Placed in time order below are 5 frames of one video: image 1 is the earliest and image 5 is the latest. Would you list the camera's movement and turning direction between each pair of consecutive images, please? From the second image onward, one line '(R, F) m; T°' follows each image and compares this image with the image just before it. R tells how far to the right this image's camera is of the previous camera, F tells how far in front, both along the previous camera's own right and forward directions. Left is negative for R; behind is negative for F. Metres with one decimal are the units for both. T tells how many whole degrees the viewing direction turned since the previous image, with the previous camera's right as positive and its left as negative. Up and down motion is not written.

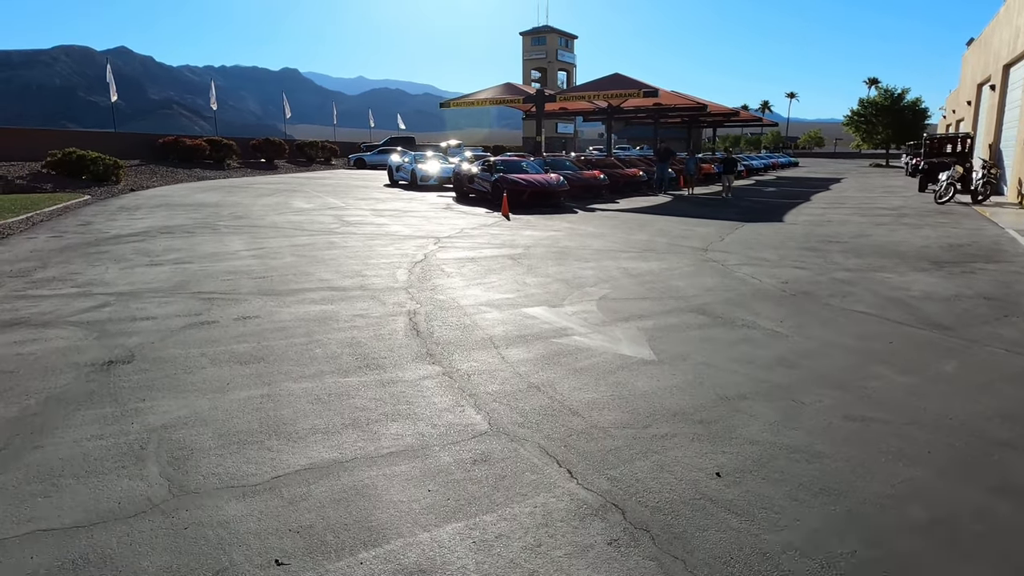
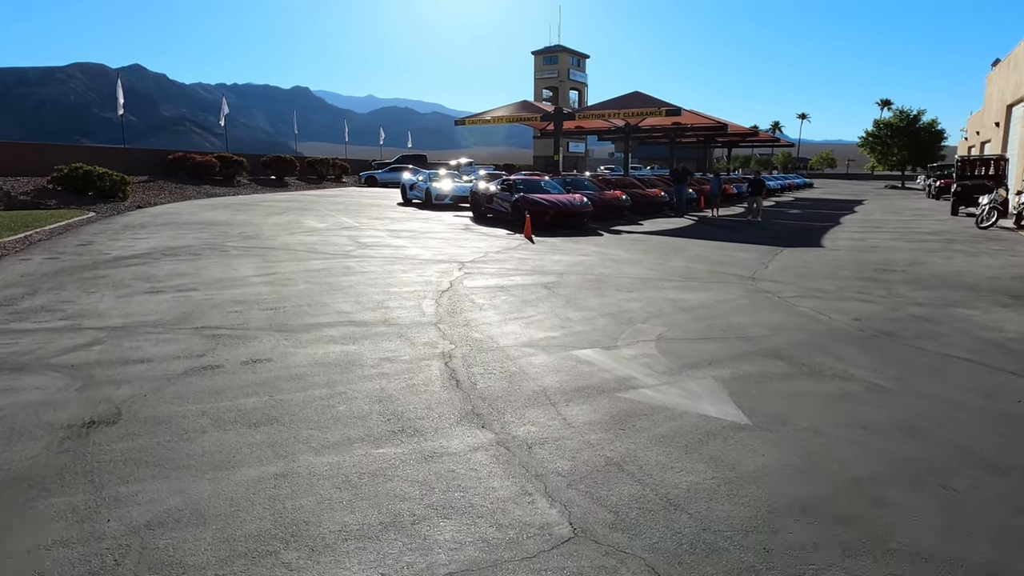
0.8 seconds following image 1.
(-0.4, +0.9) m; -1°
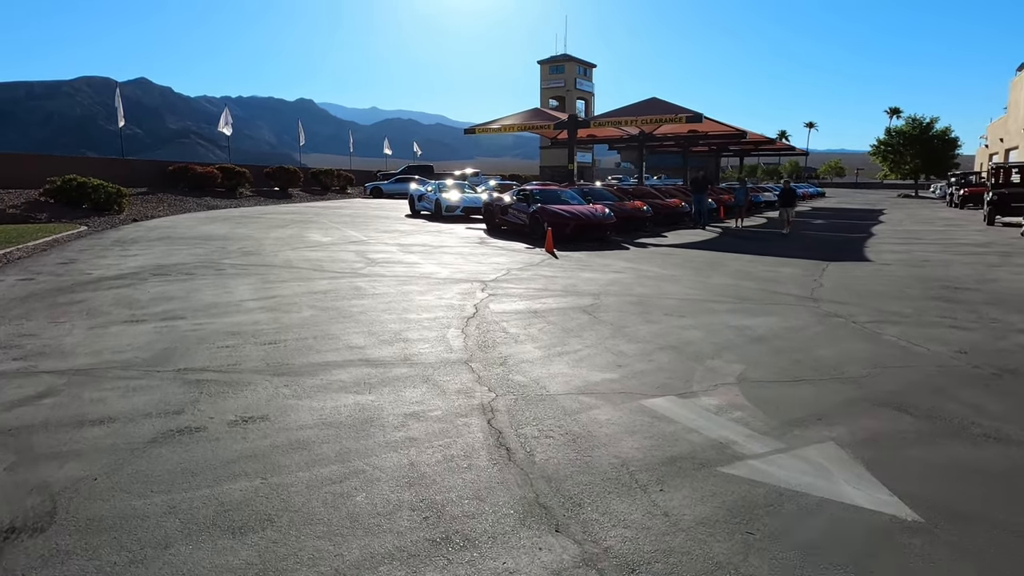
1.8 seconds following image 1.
(-0.4, +1.2) m; 0°
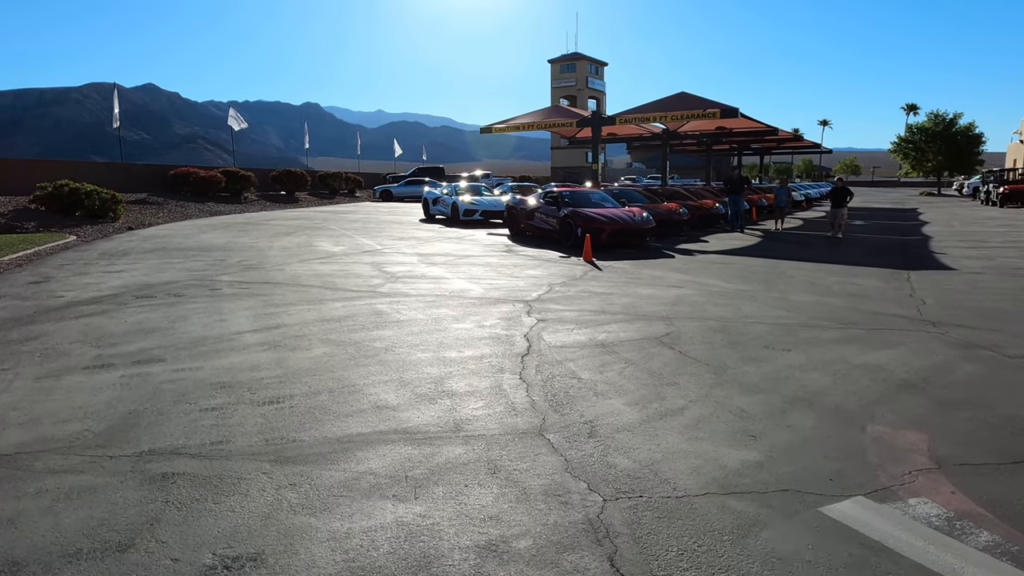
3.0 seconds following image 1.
(-0.6, +1.6) m; -1°
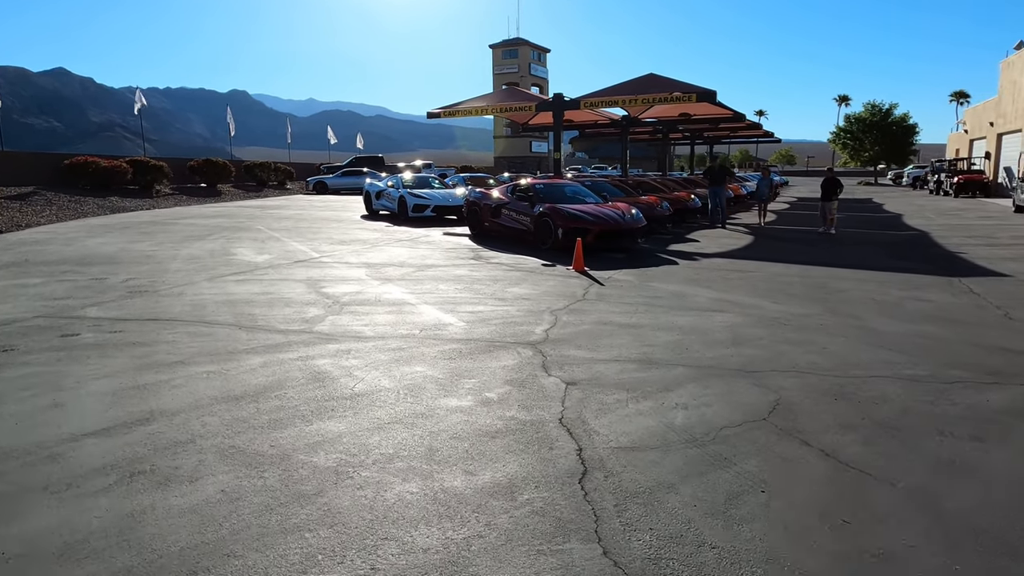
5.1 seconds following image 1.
(-0.6, +2.7) m; +5°
